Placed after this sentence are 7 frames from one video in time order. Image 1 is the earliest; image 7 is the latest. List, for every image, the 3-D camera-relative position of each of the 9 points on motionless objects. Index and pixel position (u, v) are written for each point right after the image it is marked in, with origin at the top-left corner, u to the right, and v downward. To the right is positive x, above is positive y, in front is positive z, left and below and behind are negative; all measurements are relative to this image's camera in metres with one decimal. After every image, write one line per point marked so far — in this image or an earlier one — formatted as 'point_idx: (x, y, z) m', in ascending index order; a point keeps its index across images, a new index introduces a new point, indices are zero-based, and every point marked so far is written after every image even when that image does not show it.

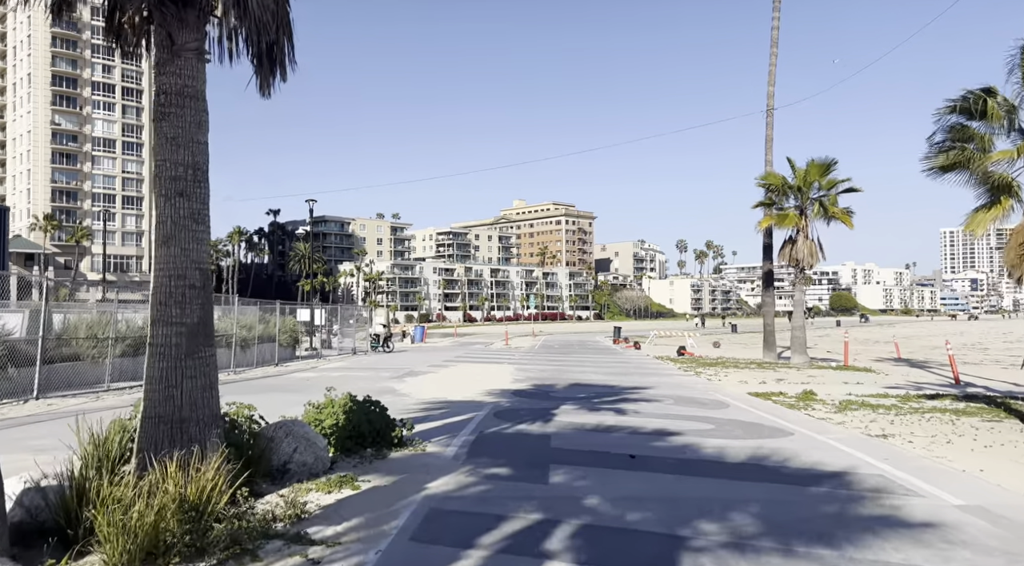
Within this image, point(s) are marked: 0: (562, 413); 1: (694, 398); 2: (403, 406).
0: (+0.9, -2.4, +12.7) m
1: (+4.1, -2.6, +15.6) m
2: (-2.2, -2.5, +13.6) m
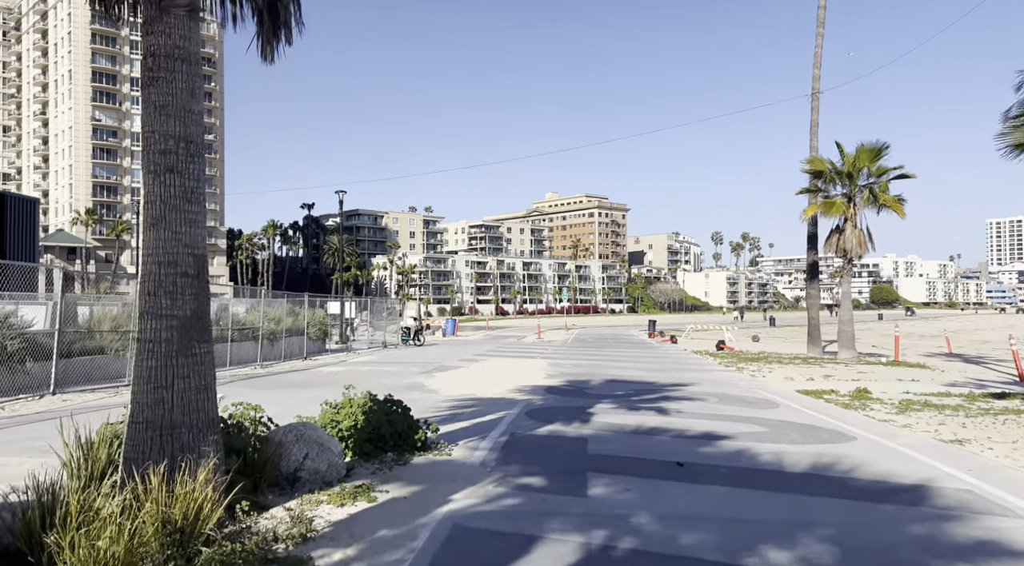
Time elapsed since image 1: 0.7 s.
0: (+1.5, -2.3, +11.9) m
1: (+4.8, -2.4, +14.6) m
2: (-1.6, -2.3, +12.9) m
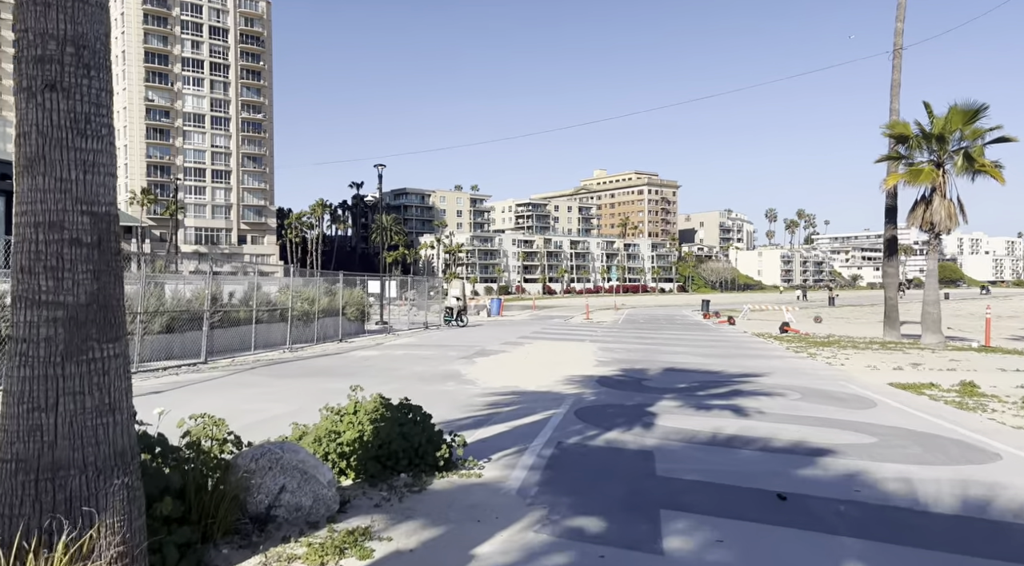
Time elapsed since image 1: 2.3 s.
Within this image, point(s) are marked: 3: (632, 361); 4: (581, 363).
0: (+2.2, -1.9, +10.0) m
1: (+5.7, -2.0, +12.5) m
2: (-0.8, -1.9, +11.3) m
3: (+3.3, -2.1, +18.7) m
4: (+1.8, -2.1, +17.8) m
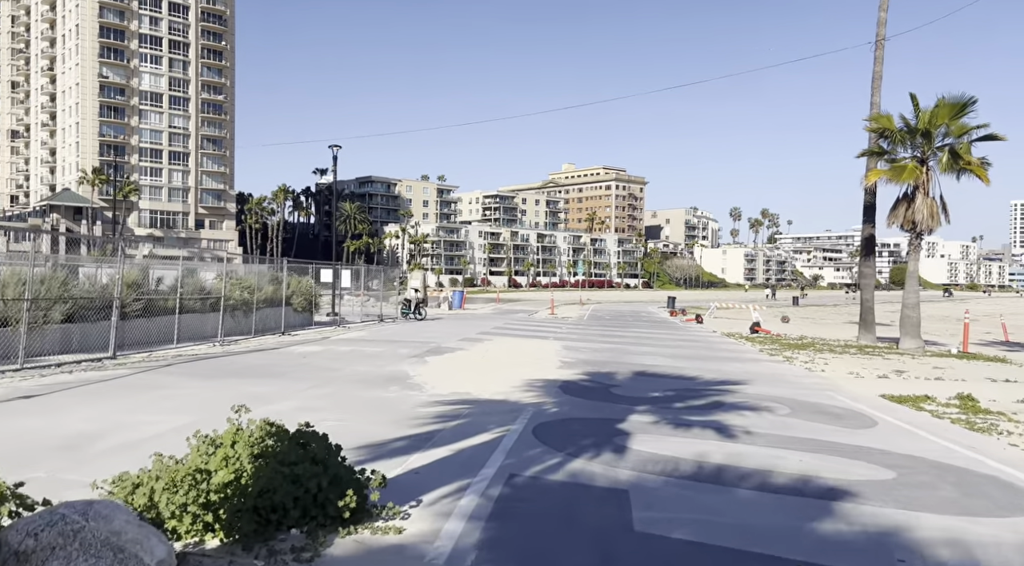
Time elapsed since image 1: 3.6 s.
0: (+1.5, -1.9, +8.5) m
1: (+4.9, -2.0, +11.2) m
2: (-1.5, -1.8, +9.6) m
3: (+2.2, -2.0, +17.2) m
4: (+0.8, -1.9, +16.3) m
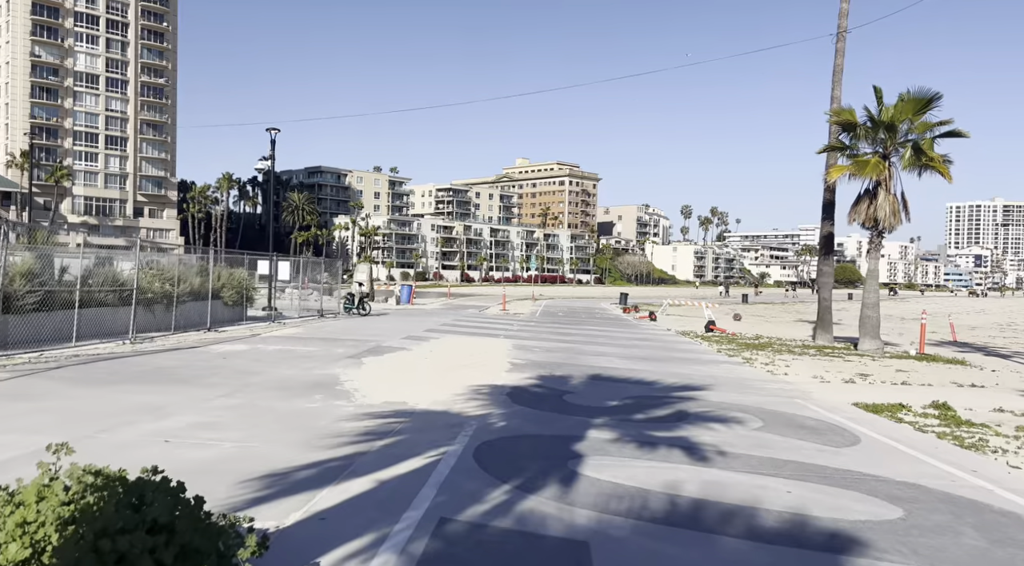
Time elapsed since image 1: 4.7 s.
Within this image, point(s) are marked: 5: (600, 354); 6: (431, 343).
0: (+0.9, -1.8, +7.3) m
1: (+4.1, -2.0, +10.2) m
2: (-2.3, -1.7, +8.2) m
3: (+0.9, -1.9, +16.0) m
4: (-0.4, -1.8, +15.0) m
5: (+2.5, -2.0, +19.6) m
6: (-2.3, -1.7, +19.5) m
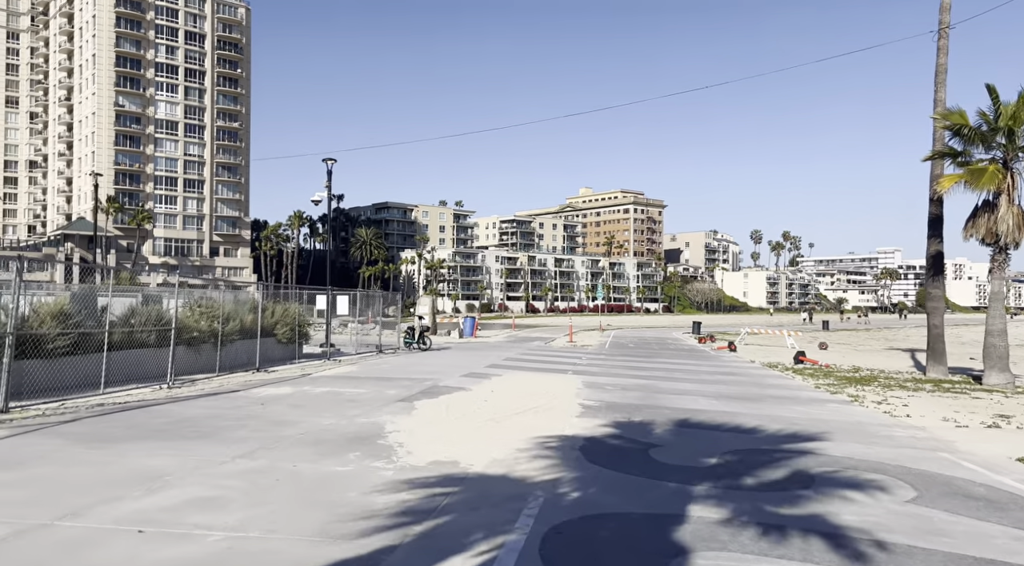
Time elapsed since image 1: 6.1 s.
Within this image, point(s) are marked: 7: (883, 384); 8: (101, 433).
0: (+1.5, -2.1, +5.3) m
1: (+4.9, -2.3, +7.9) m
2: (-1.5, -2.1, +6.5) m
3: (+2.4, -2.5, +14.0) m
4: (+1.0, -2.5, +13.1) m
5: (+4.3, -2.8, +17.5) m
6: (-0.5, -2.6, +17.8) m
7: (+10.6, -2.9, +19.5) m
8: (-5.3, -2.0, +8.7) m
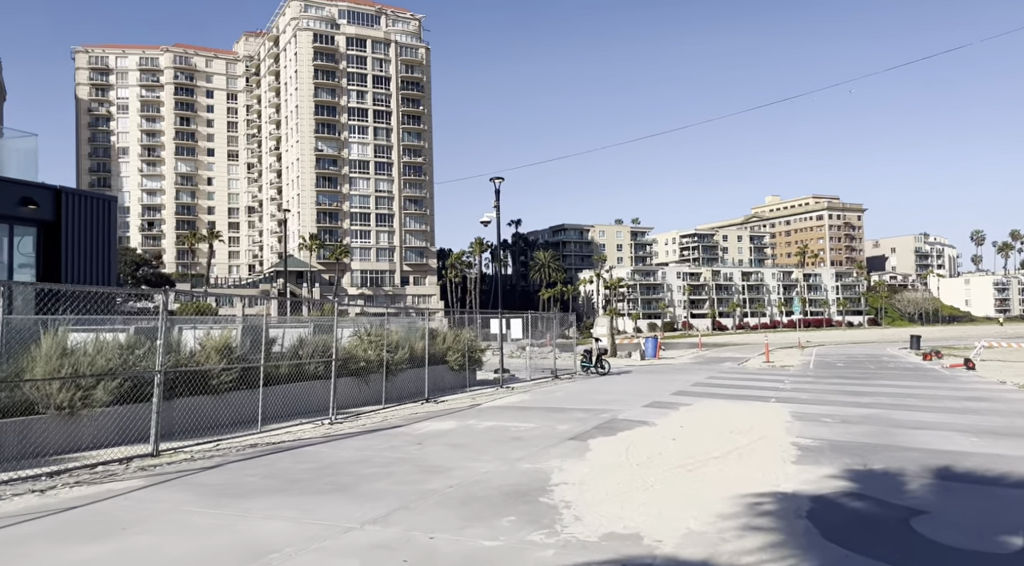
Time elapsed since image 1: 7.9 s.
0: (+2.5, -2.1, +2.9) m
1: (+6.5, -2.2, +4.5) m
2: (-0.1, -2.2, +4.8) m
3: (+5.7, -2.7, +11.0) m
4: (+4.0, -2.6, +10.5) m
5: (+8.4, -2.9, +13.8) m
6: (+3.8, -2.9, +15.4) m
7: (+15.0, -2.8, +14.1) m
8: (-3.1, -2.4, +7.9) m
